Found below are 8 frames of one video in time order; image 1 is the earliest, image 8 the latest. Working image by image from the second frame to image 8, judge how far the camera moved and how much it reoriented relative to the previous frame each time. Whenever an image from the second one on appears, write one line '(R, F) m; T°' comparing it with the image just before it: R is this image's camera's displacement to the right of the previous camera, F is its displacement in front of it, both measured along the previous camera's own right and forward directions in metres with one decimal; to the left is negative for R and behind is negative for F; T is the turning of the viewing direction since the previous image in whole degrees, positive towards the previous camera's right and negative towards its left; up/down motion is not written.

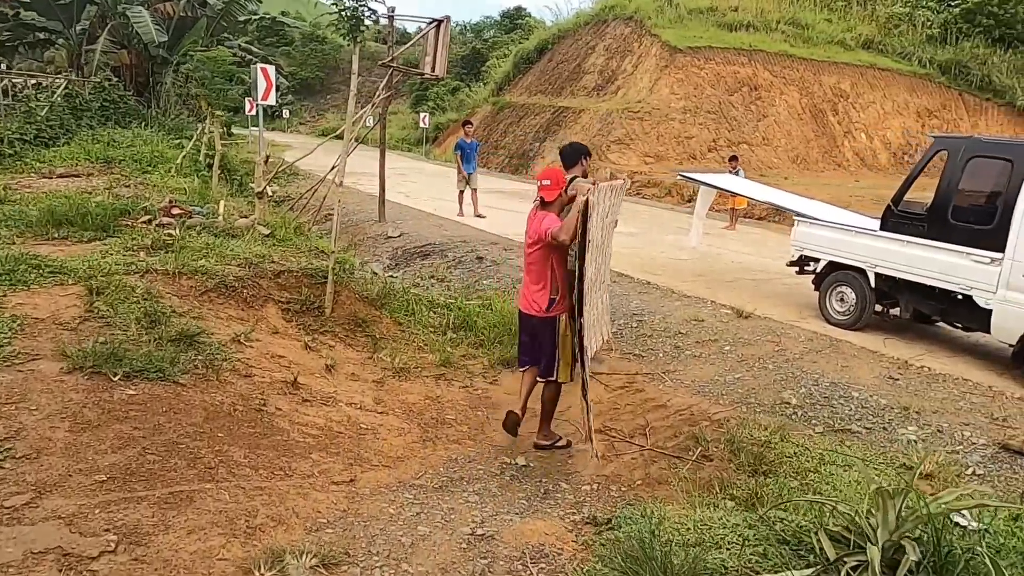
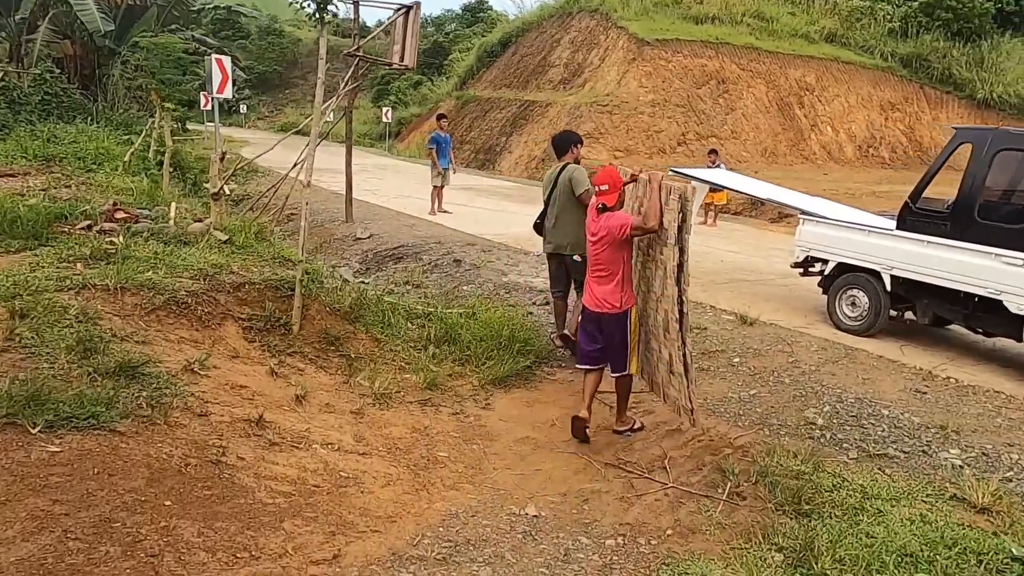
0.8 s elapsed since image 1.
(-0.2, +0.7) m; +3°
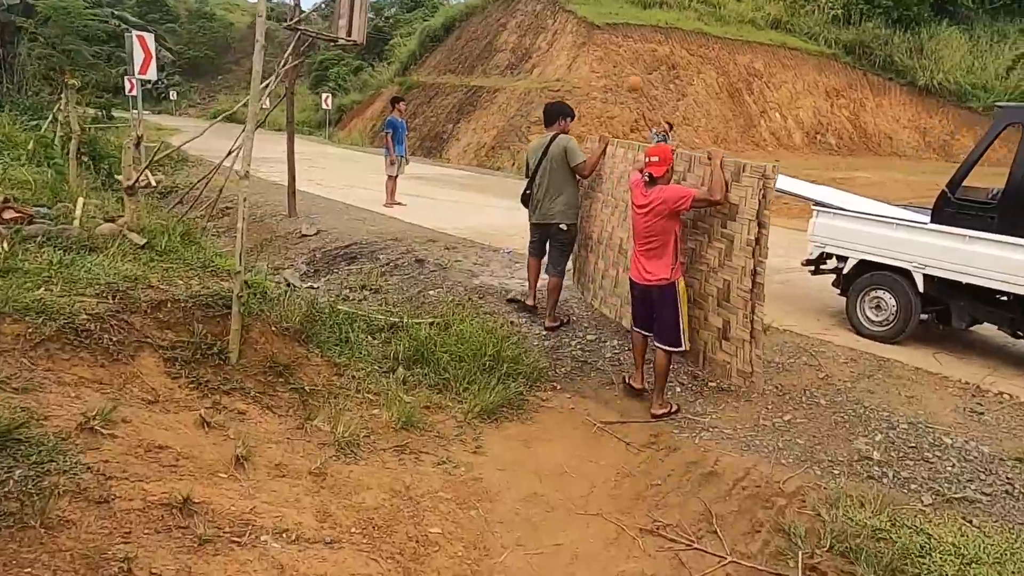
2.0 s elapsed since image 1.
(-0.3, +1.1) m; +4°
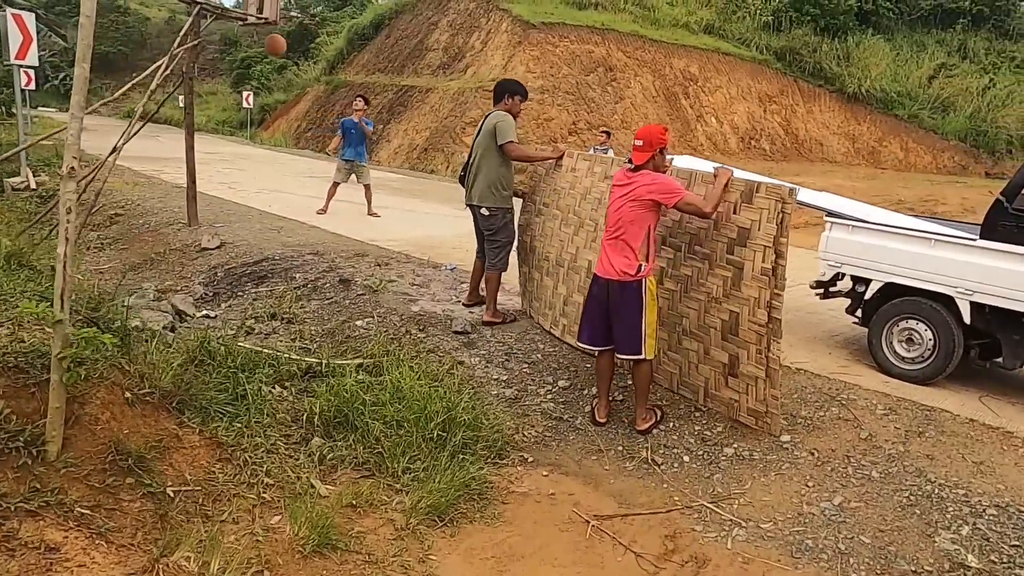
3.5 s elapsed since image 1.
(-0.1, +1.5) m; +5°
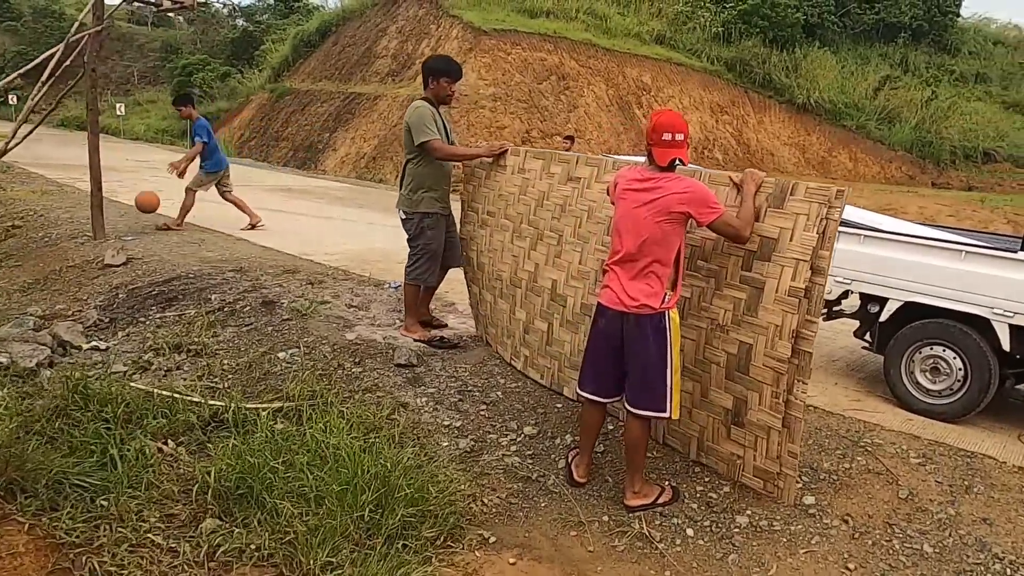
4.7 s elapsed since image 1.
(0.0, +1.0) m; +4°
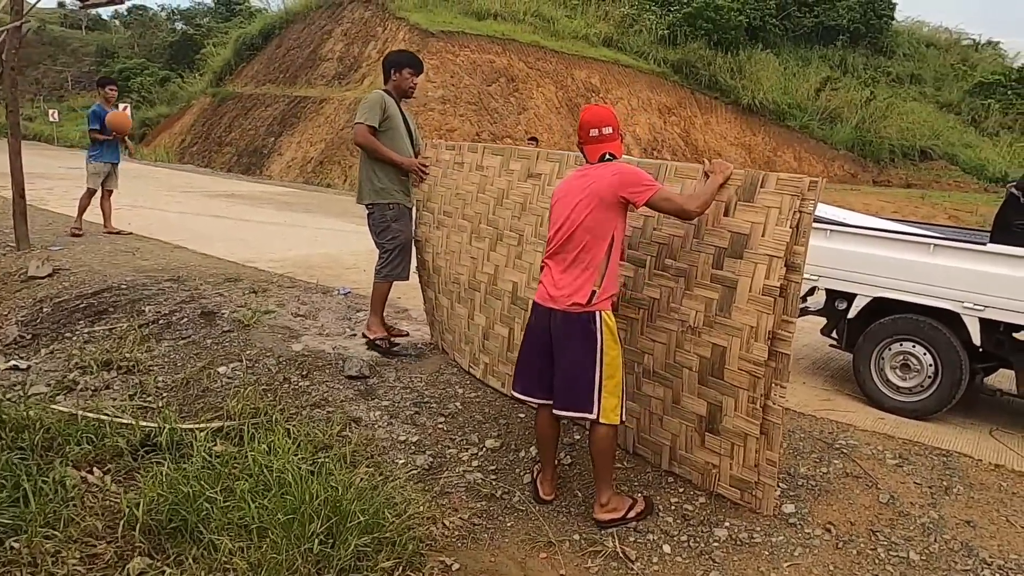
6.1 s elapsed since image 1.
(0.0, +0.3) m; +4°
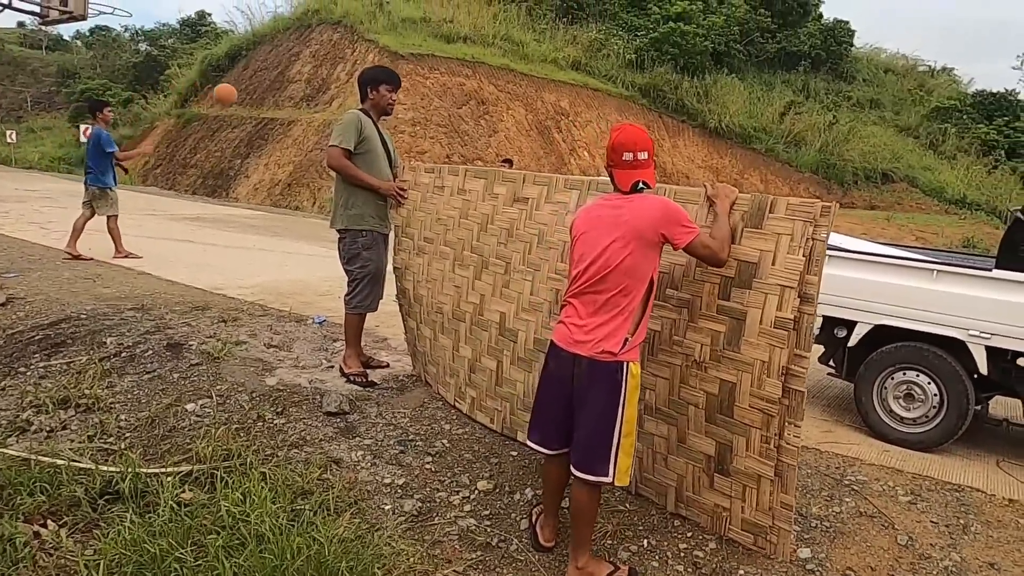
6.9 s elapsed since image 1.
(-0.1, +0.2) m; +2°
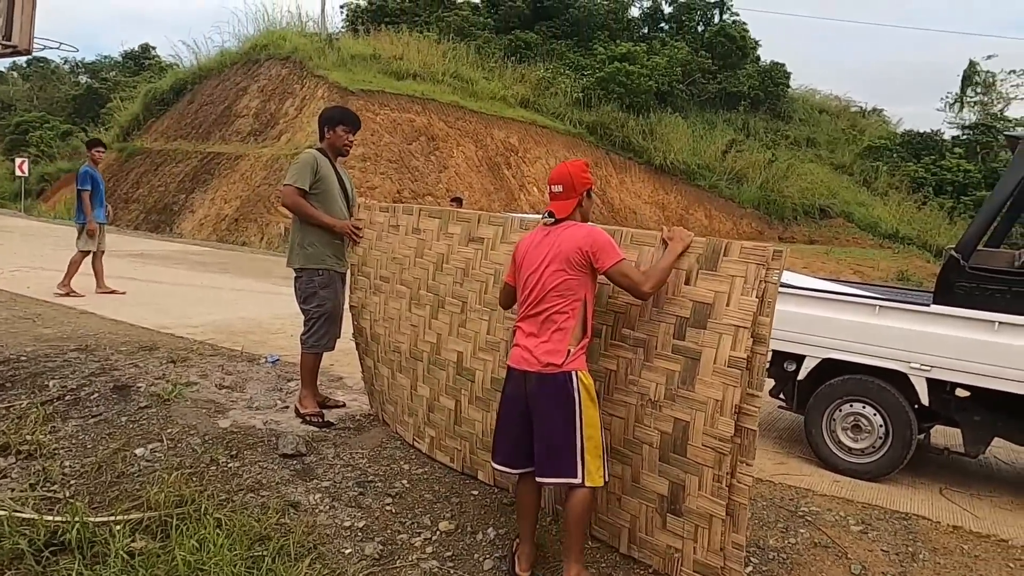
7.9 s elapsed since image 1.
(-0.1, 0.0) m; +4°
